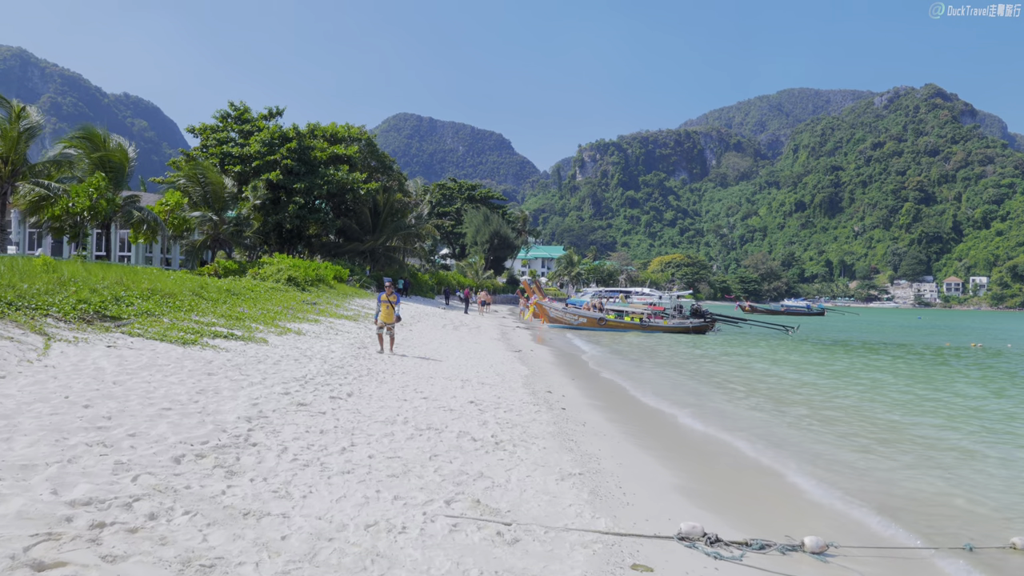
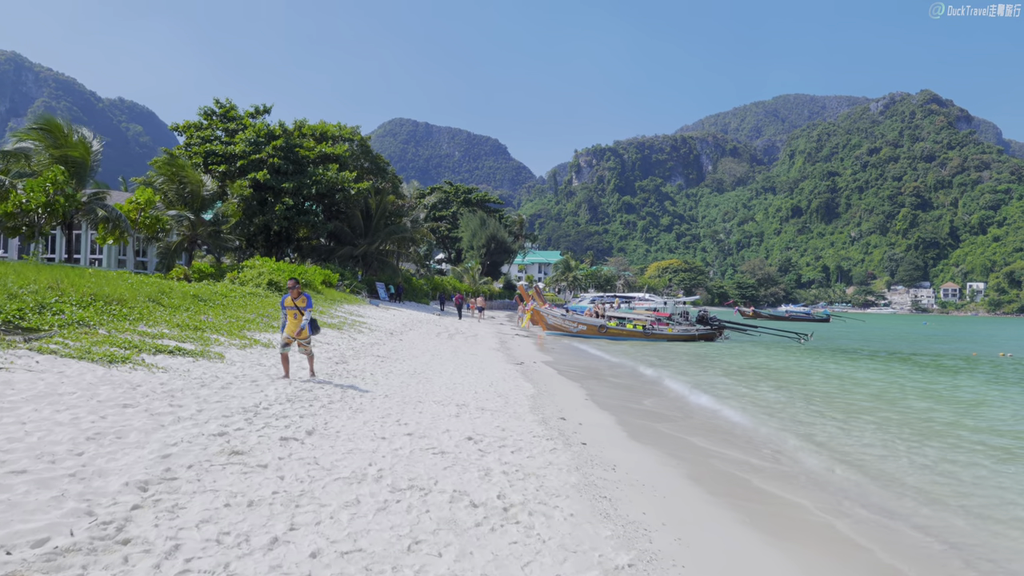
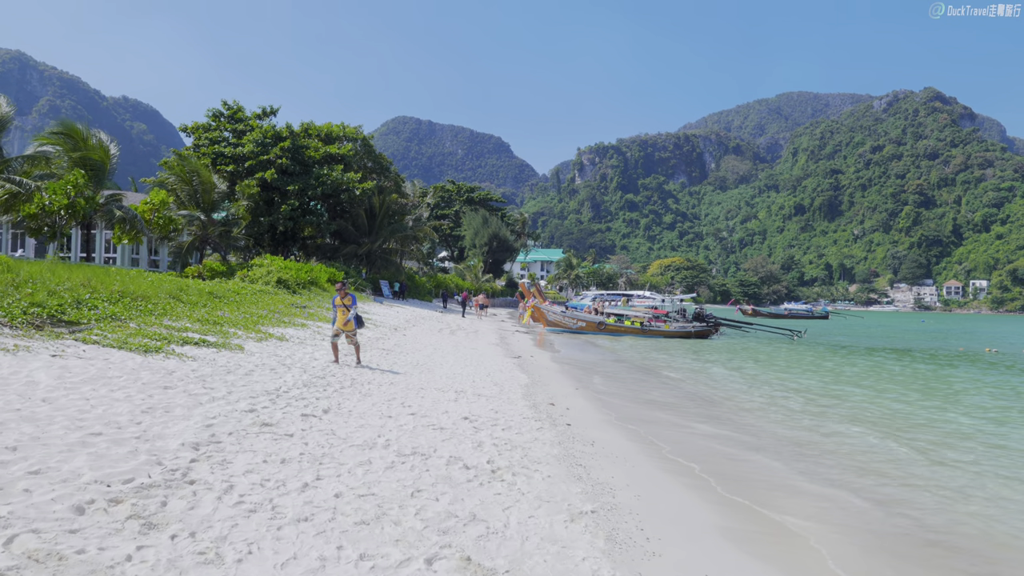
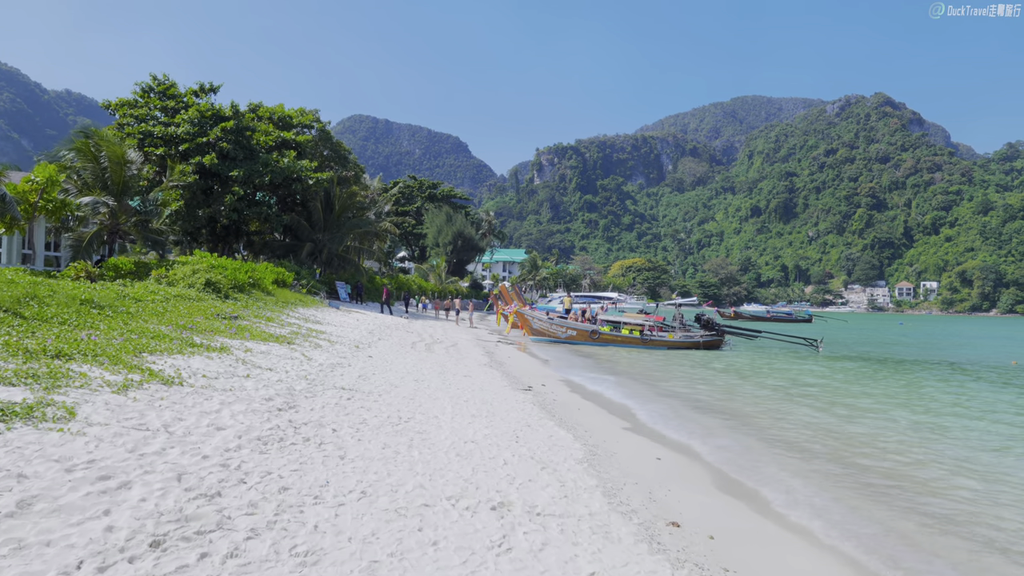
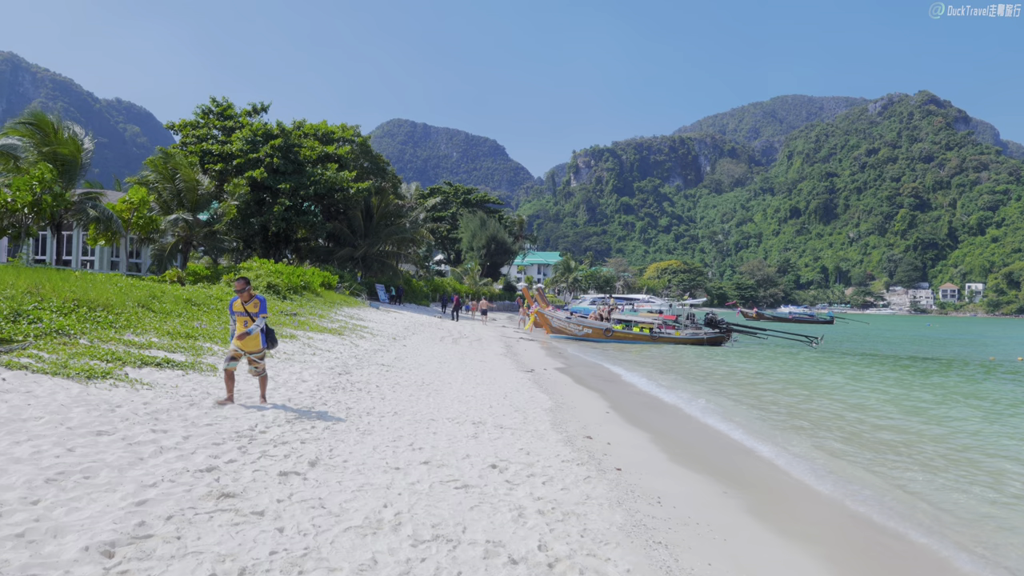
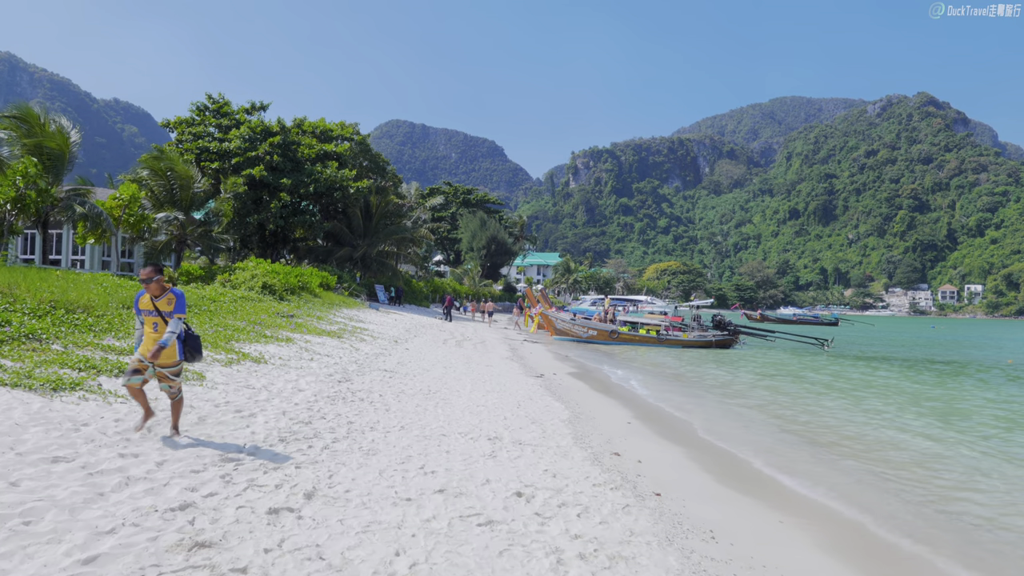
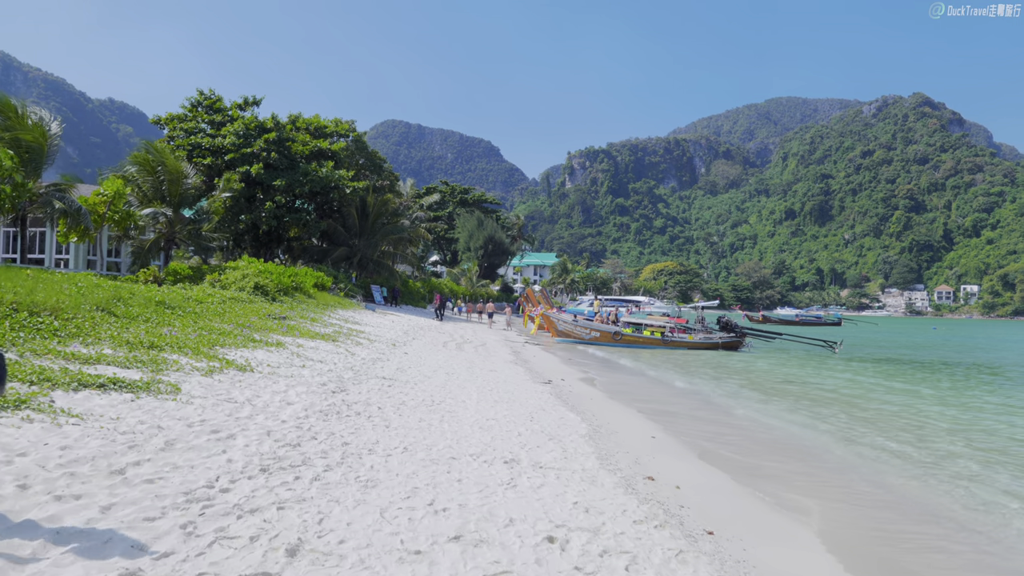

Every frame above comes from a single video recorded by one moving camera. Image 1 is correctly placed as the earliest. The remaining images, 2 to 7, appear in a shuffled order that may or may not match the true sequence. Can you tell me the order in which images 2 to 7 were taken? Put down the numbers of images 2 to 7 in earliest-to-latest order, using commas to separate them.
3, 2, 5, 6, 7, 4
